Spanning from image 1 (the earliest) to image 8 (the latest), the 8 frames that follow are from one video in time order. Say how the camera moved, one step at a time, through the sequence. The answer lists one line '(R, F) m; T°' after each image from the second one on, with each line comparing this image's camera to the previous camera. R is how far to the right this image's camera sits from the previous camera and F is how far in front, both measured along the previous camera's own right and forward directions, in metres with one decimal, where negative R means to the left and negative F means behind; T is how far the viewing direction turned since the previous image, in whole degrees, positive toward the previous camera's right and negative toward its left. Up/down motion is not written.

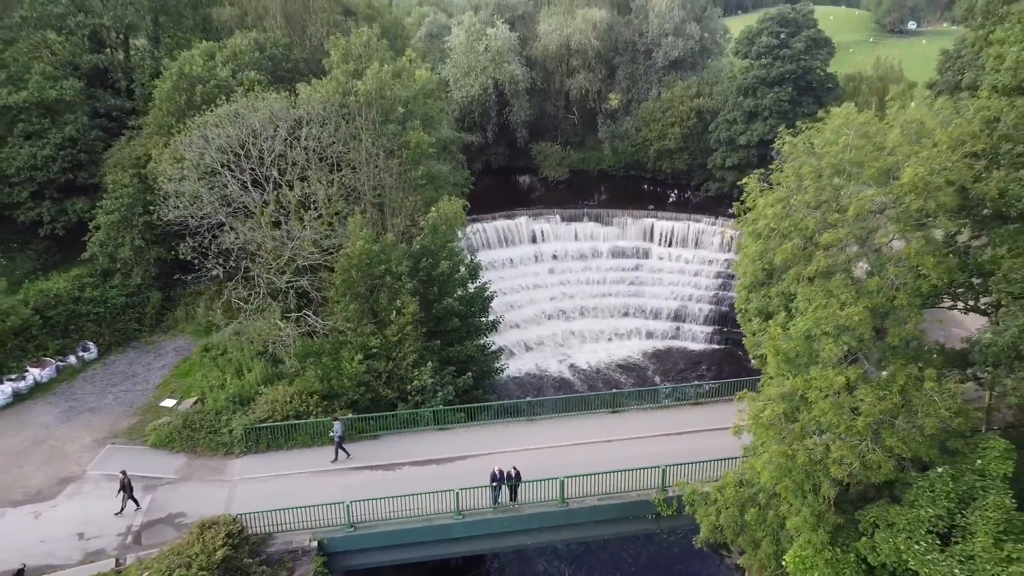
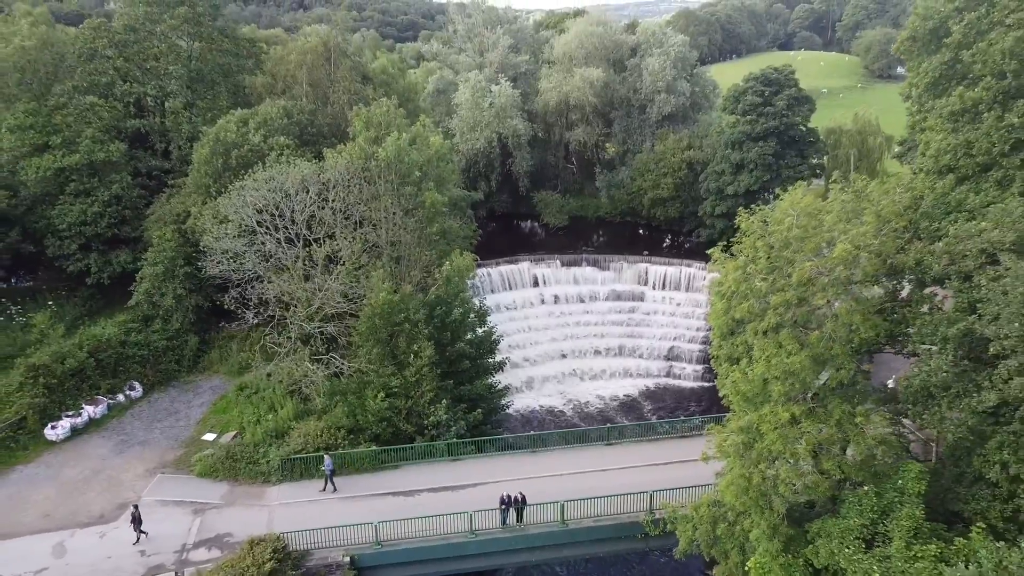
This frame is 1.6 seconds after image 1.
(-0.1, -2.4) m; 0°
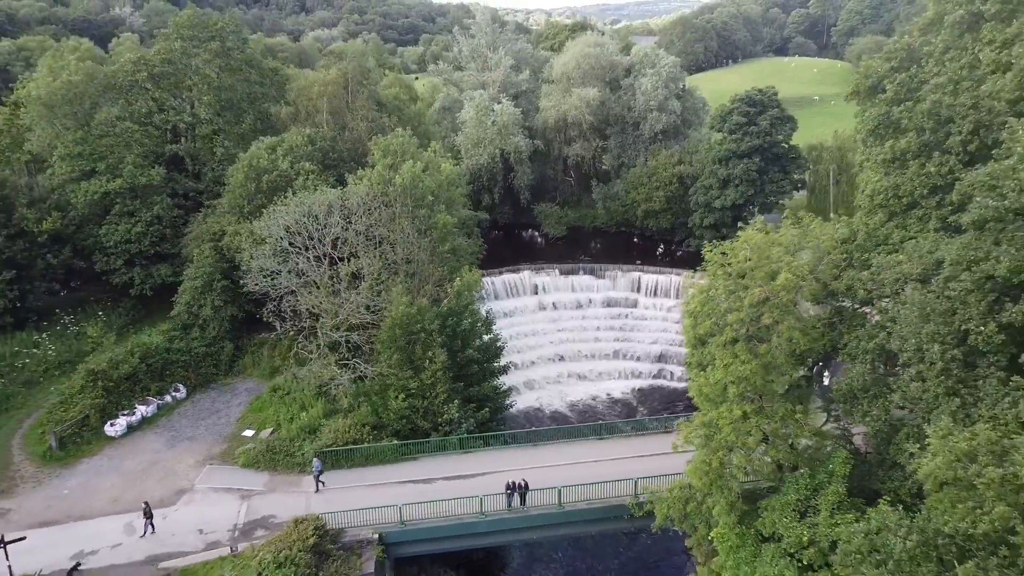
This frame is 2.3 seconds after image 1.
(-0.1, -2.9) m; 0°
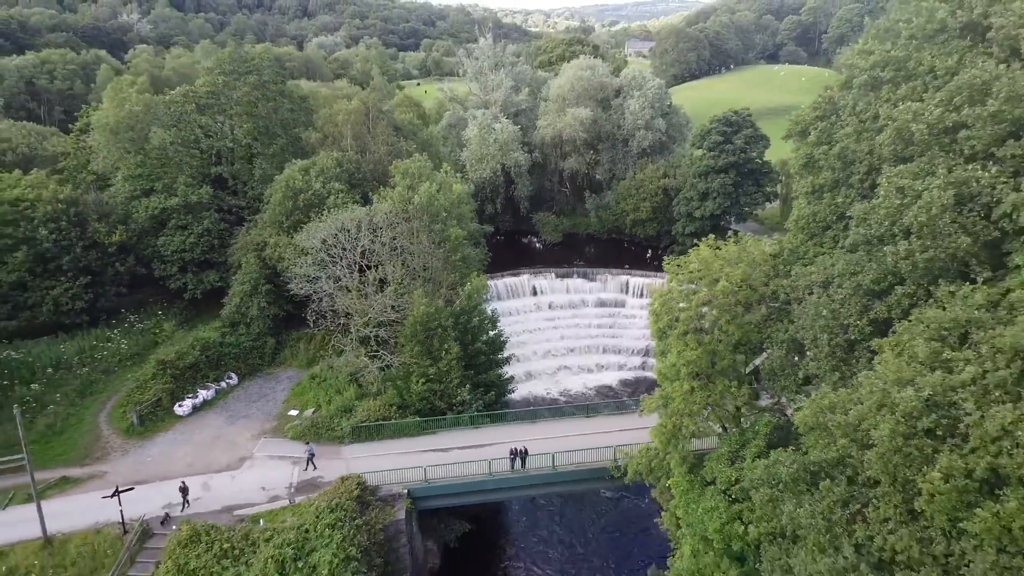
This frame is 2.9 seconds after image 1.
(-0.1, -4.8) m; 0°
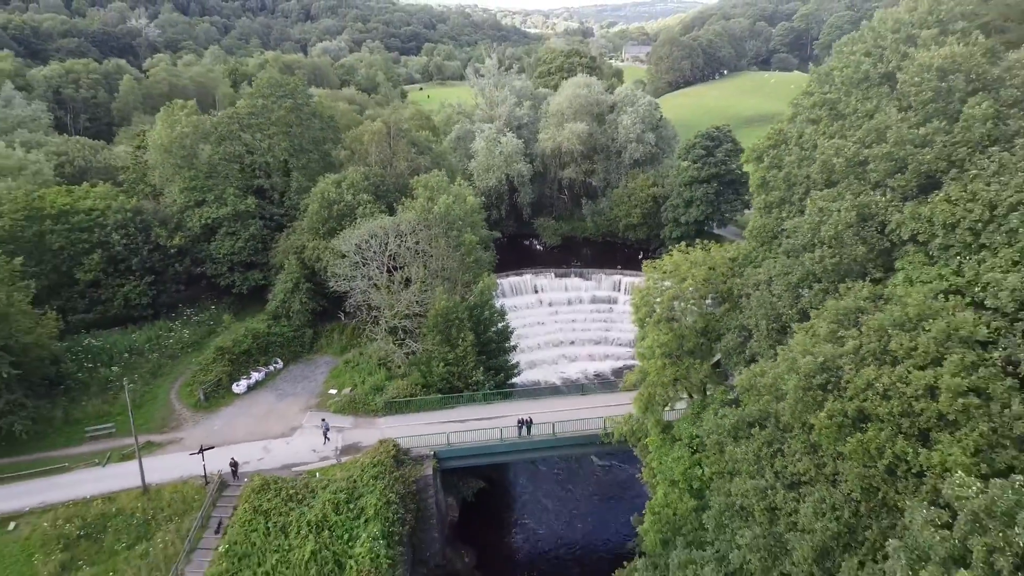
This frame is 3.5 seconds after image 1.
(-0.3, -5.2) m; 0°
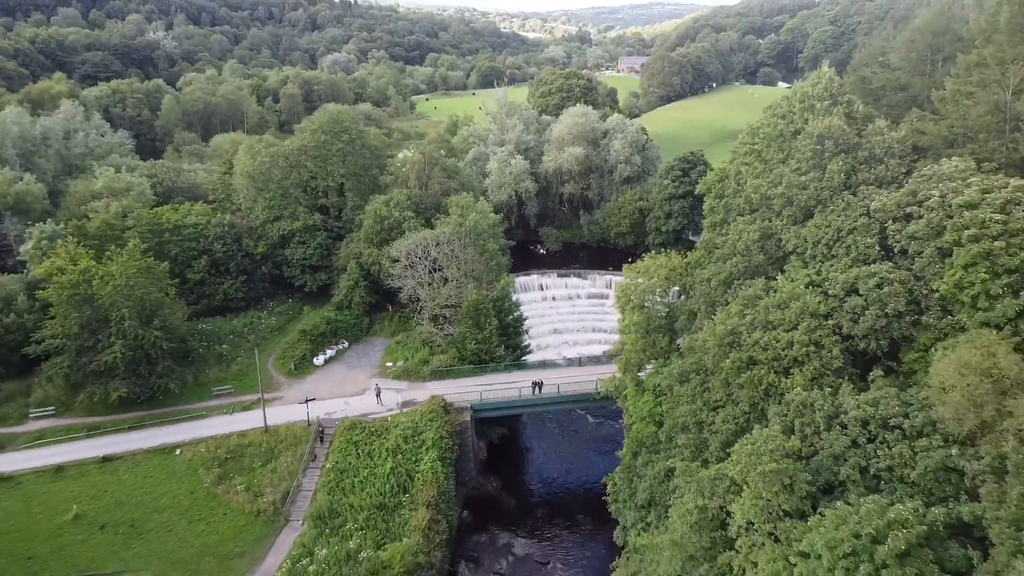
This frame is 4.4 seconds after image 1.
(-0.9, -10.6) m; 0°
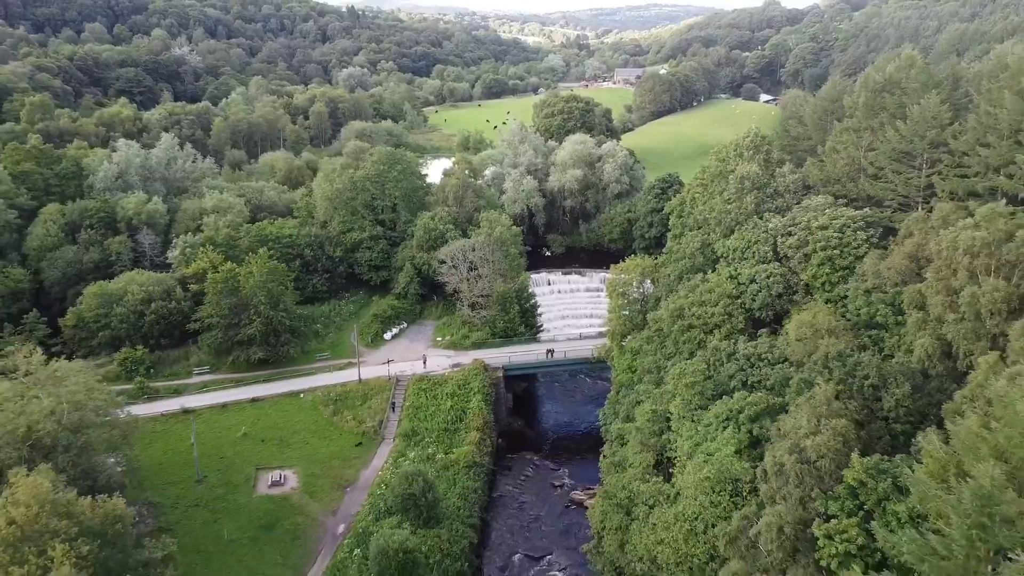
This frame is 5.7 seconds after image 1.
(-1.4, -15.7) m; 0°
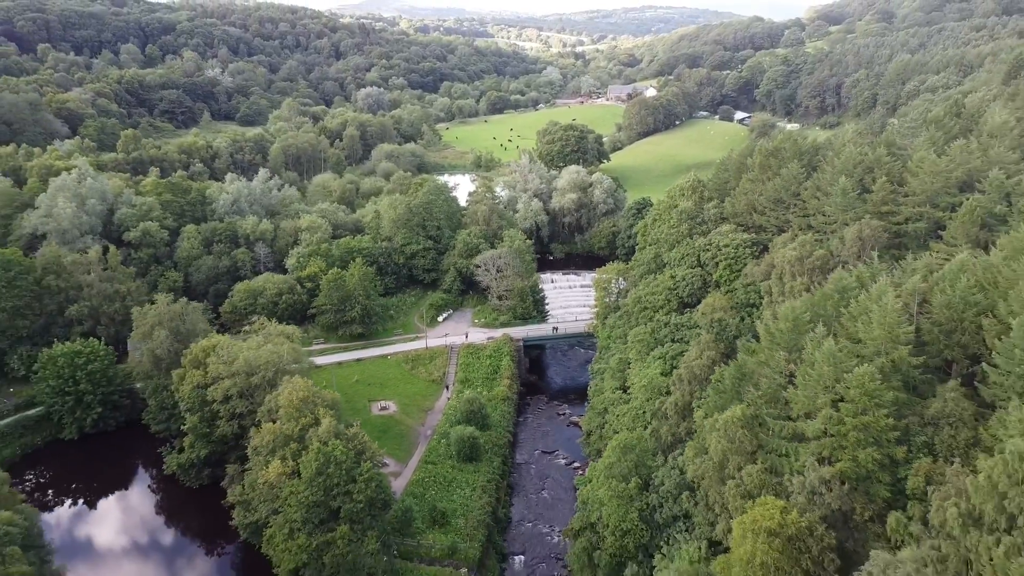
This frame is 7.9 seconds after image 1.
(-1.9, -25.1) m; 0°
